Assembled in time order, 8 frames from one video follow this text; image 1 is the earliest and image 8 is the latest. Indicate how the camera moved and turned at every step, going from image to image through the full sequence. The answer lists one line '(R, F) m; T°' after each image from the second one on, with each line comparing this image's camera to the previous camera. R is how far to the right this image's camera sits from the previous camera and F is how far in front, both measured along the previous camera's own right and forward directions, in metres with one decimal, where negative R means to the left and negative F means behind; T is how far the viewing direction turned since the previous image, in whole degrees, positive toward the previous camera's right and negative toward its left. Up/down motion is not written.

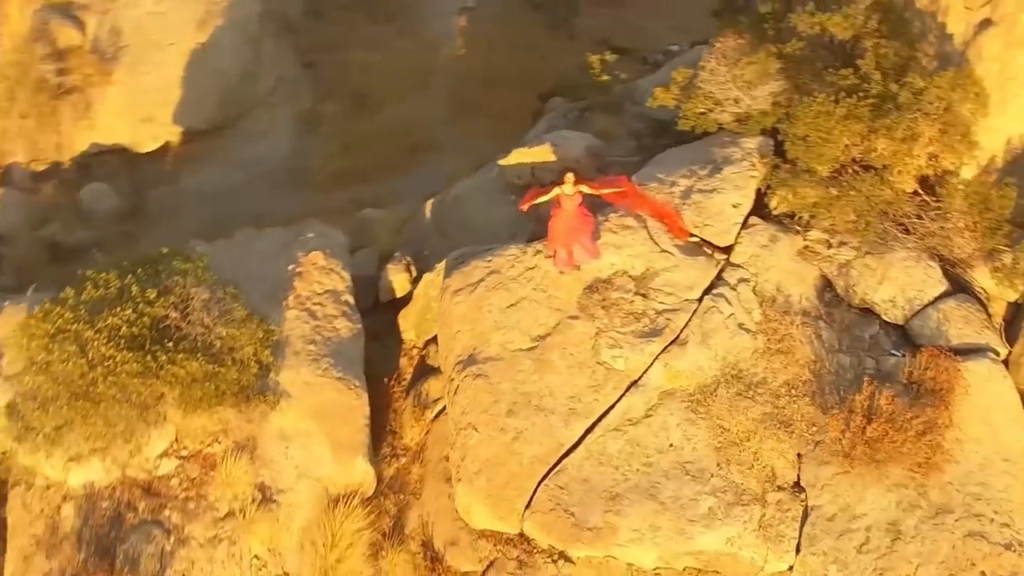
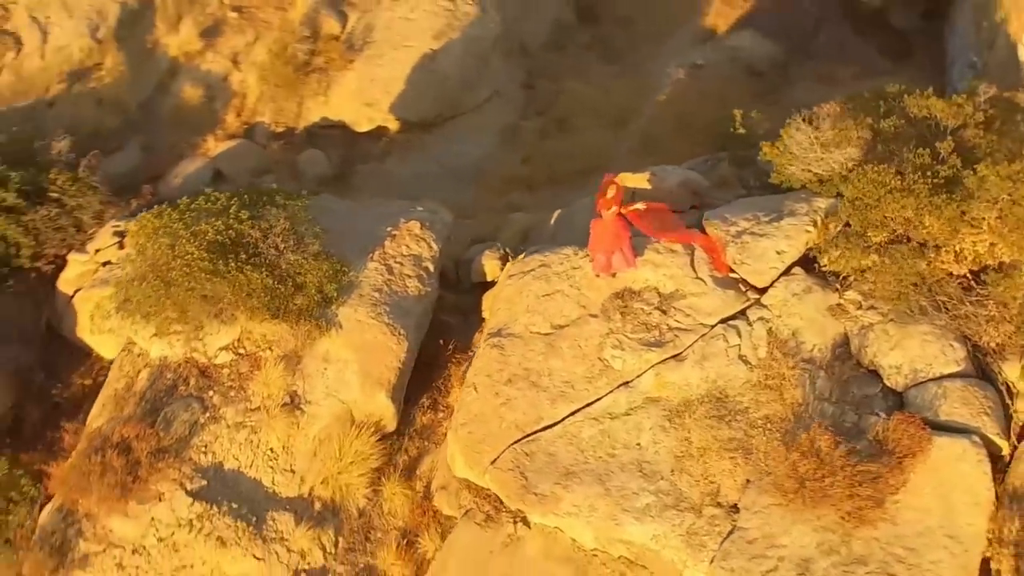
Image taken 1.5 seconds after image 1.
(+2.1, -0.5) m; -17°
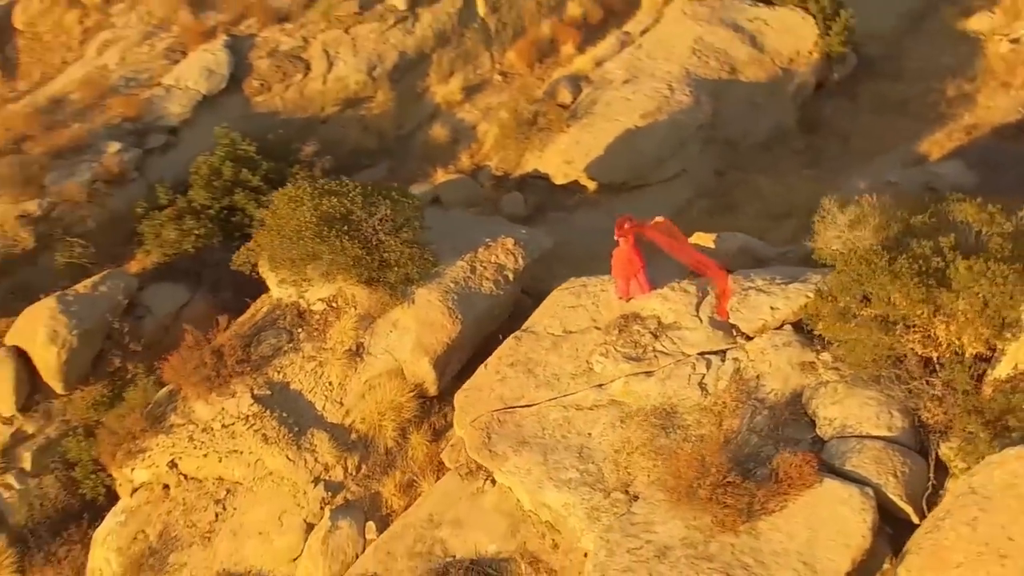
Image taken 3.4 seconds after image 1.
(+2.8, -0.9) m; -20°
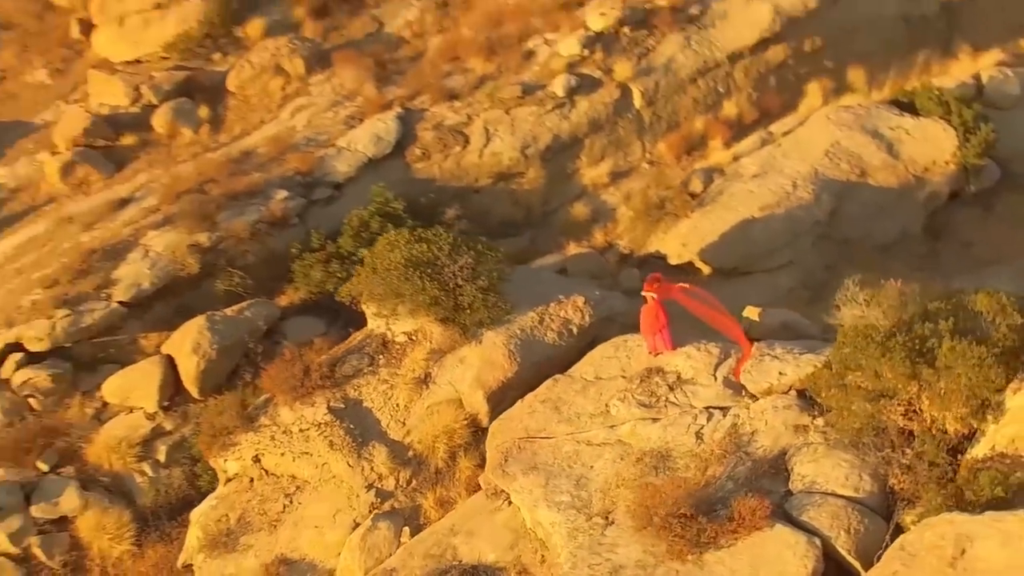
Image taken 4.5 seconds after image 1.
(+1.7, -0.8) m; -12°
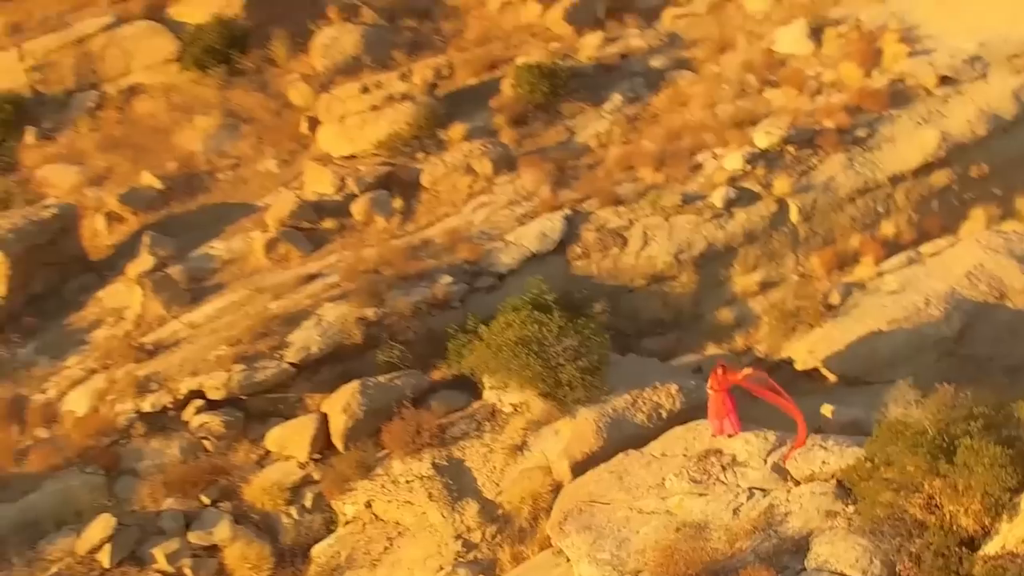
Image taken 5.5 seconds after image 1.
(+1.5, -0.9) m; -12°
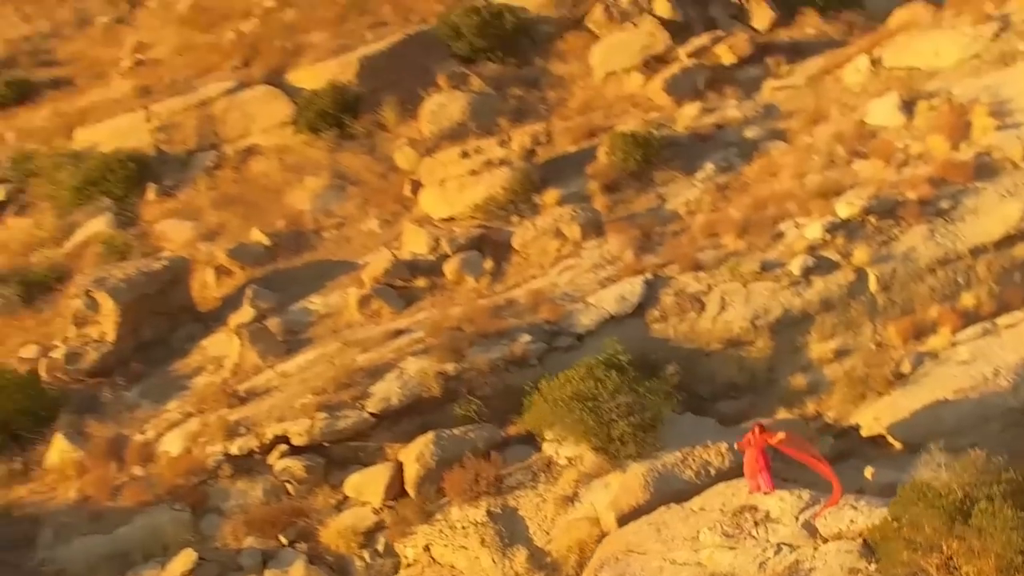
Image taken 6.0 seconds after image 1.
(+0.7, -0.5) m; -6°
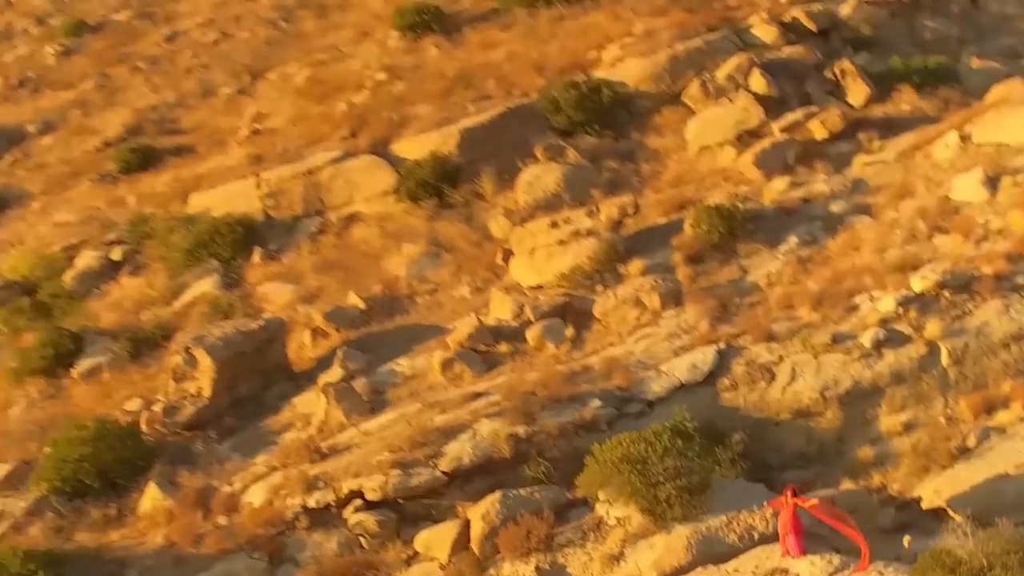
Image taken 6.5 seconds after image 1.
(+0.7, -0.5) m; -5°
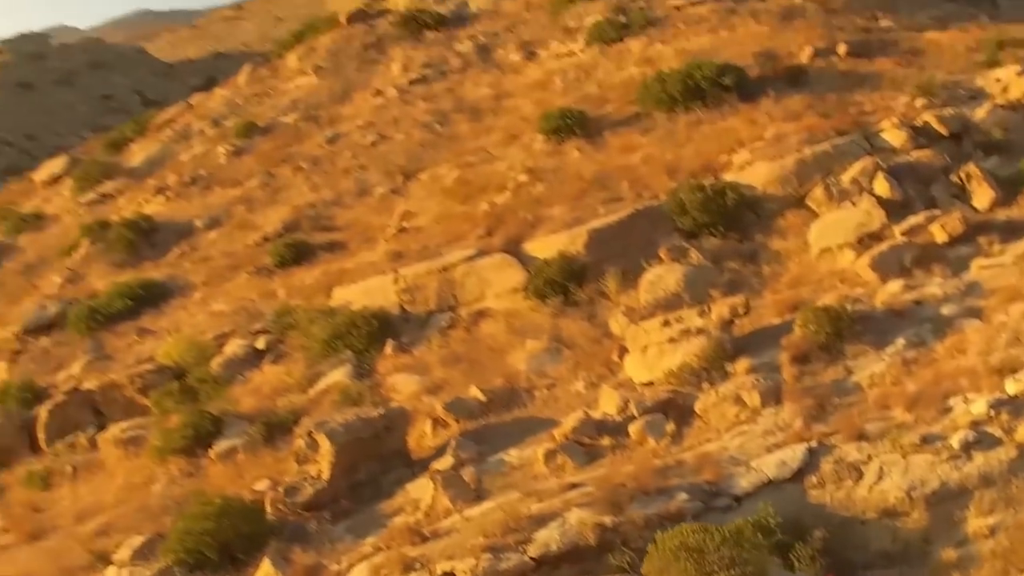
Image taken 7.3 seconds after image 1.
(+1.1, -0.7) m; -7°
